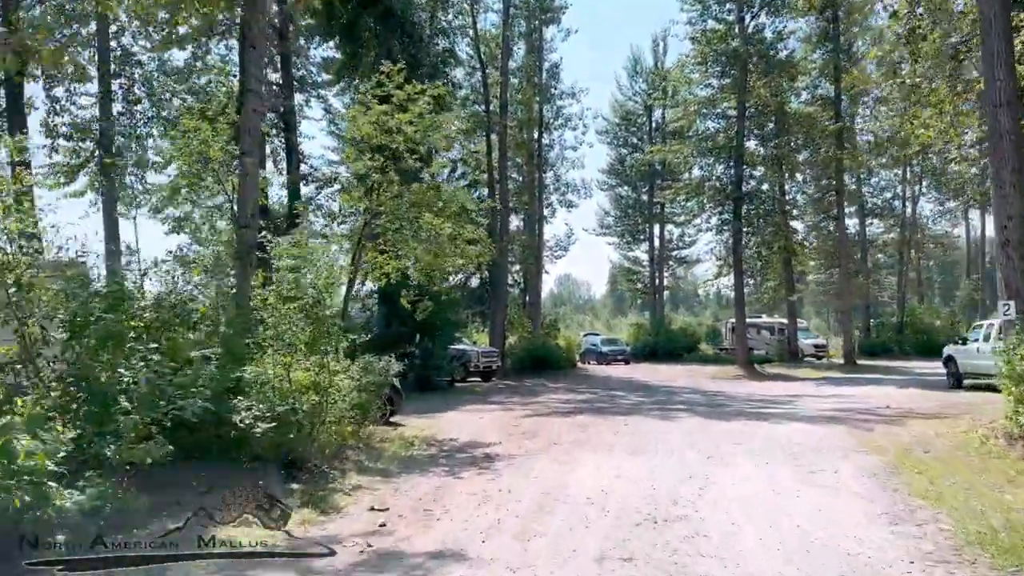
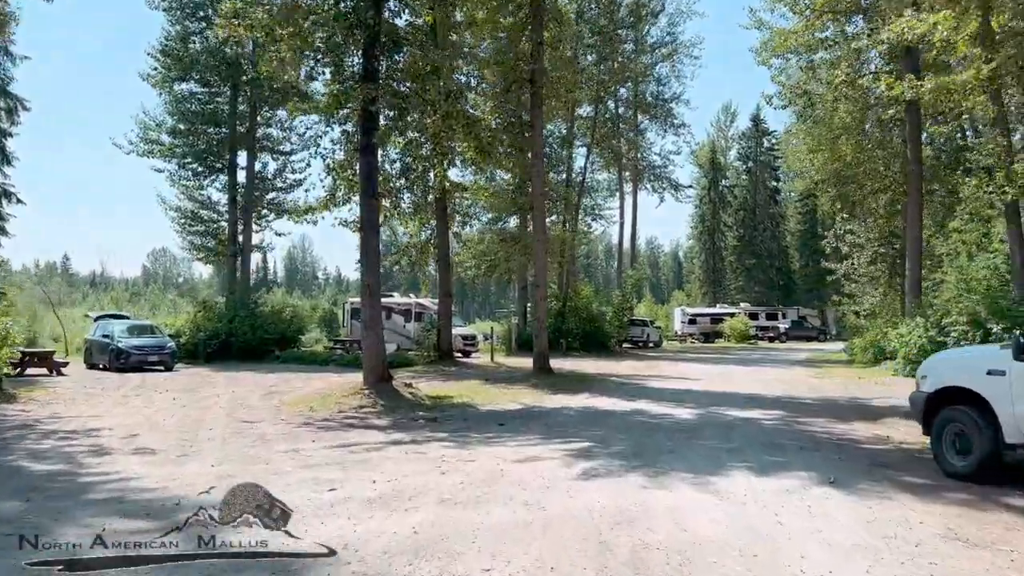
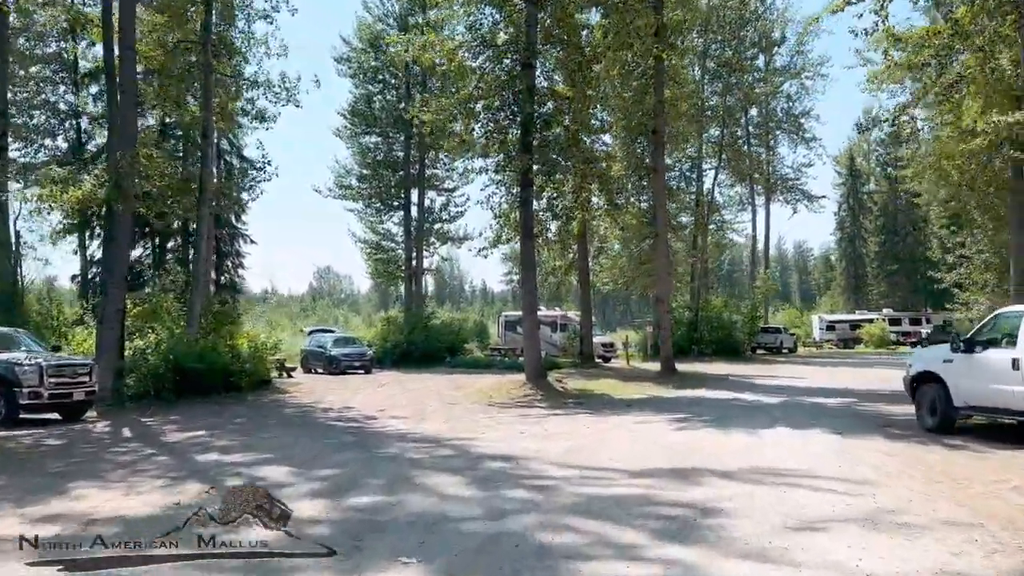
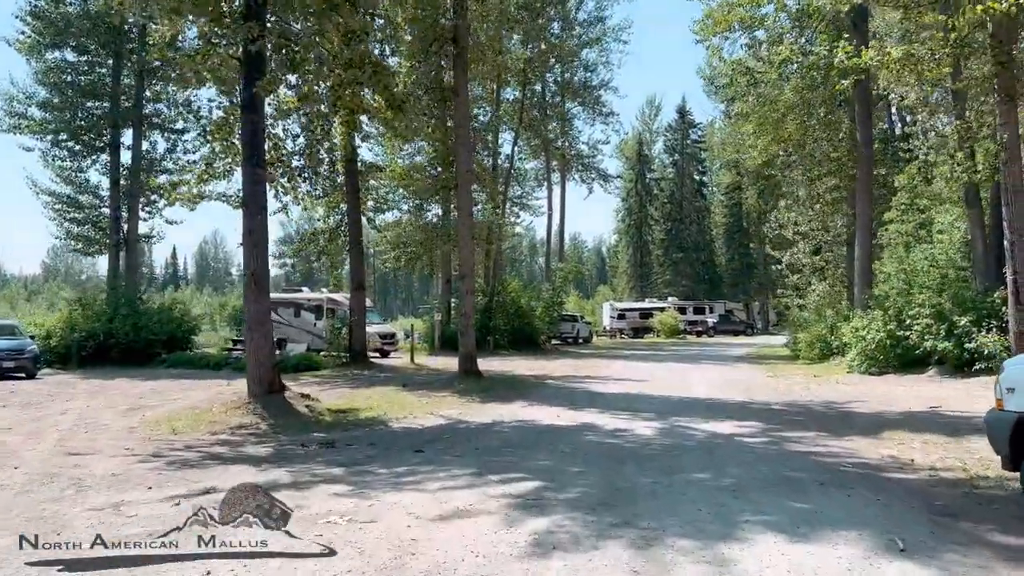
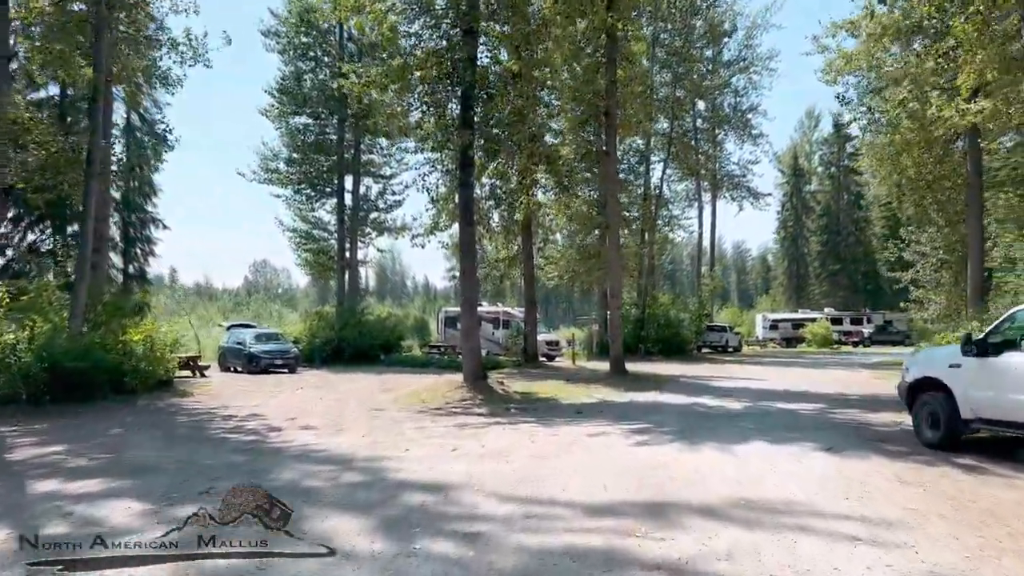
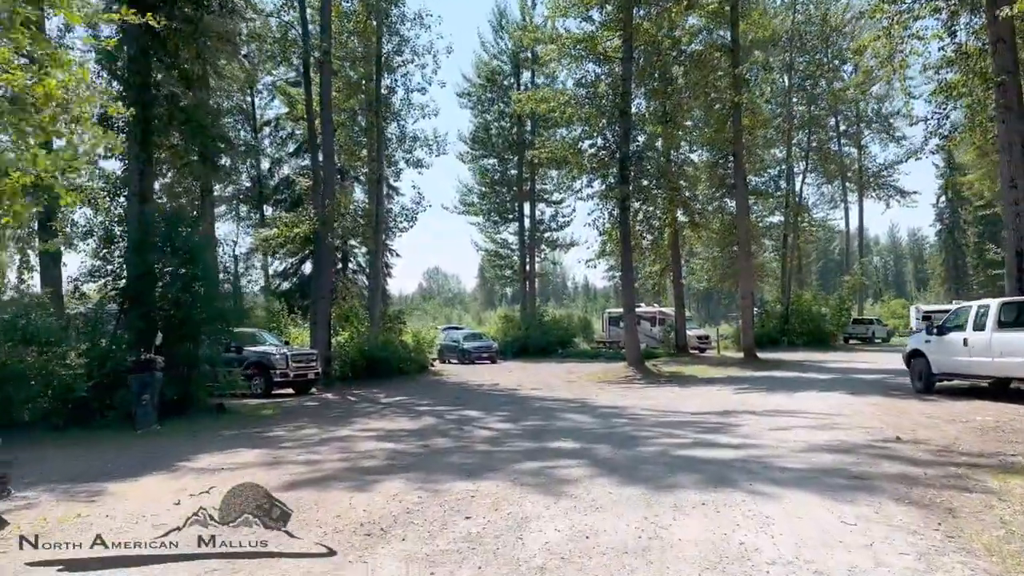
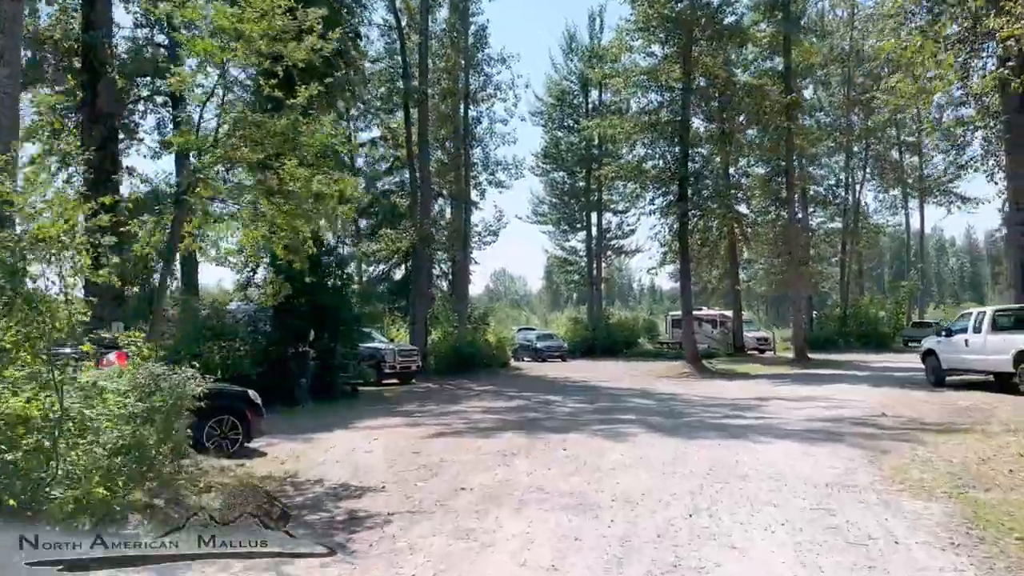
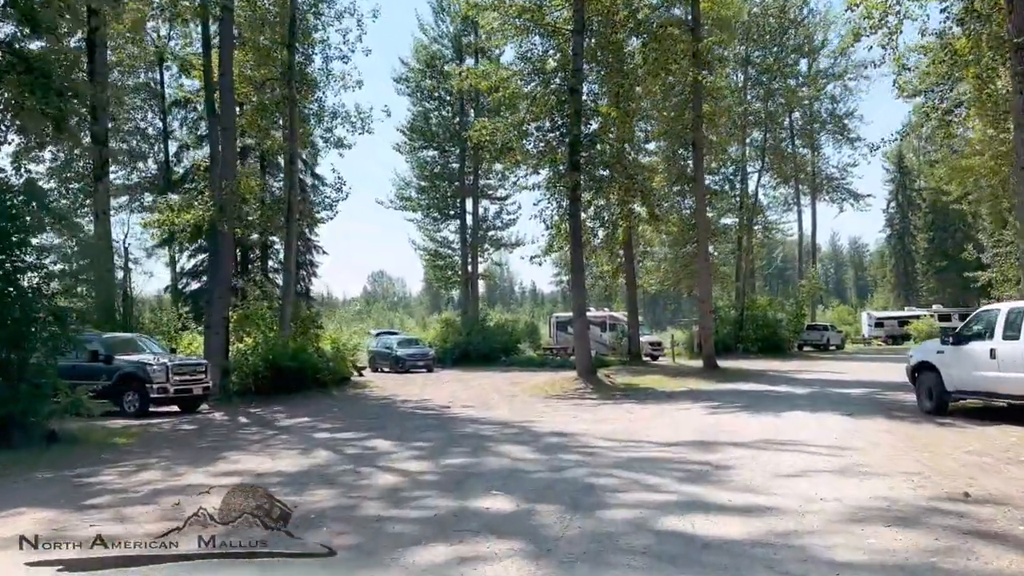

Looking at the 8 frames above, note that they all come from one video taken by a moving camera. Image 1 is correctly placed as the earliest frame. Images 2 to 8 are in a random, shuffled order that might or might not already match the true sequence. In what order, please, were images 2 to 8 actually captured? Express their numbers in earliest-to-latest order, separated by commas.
7, 6, 8, 3, 5, 2, 4
